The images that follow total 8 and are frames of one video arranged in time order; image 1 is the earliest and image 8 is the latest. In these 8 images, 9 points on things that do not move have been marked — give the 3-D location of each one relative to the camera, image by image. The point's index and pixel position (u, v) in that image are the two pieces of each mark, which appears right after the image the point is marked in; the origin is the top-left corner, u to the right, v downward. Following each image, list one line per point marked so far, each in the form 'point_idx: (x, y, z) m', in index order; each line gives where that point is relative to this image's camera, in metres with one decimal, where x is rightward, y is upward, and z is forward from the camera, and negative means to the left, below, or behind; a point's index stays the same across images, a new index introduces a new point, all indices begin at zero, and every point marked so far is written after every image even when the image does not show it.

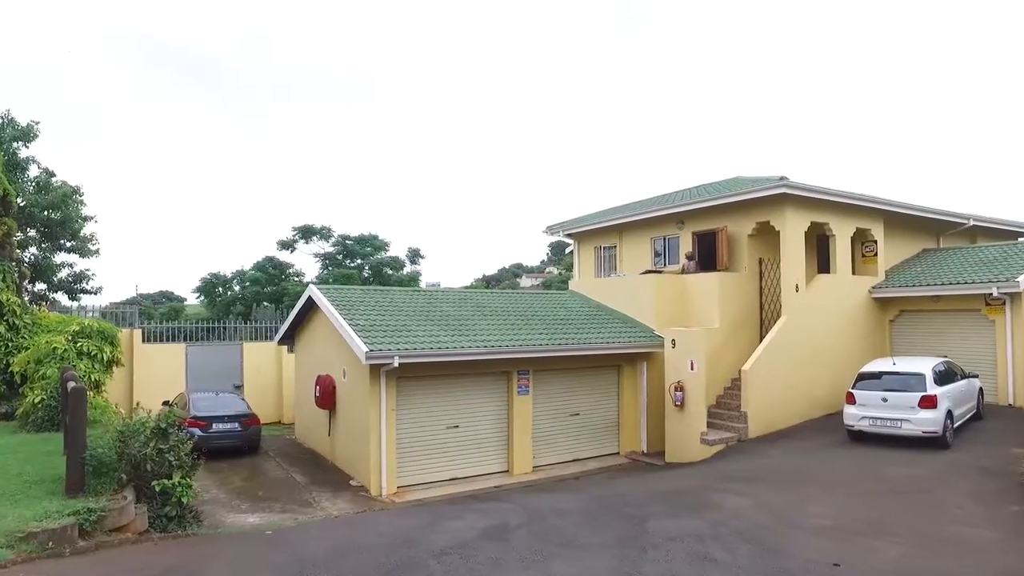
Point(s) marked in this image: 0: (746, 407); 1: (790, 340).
0: (+4.7, -2.4, +12.8) m
1: (+6.0, -1.1, +13.7) m
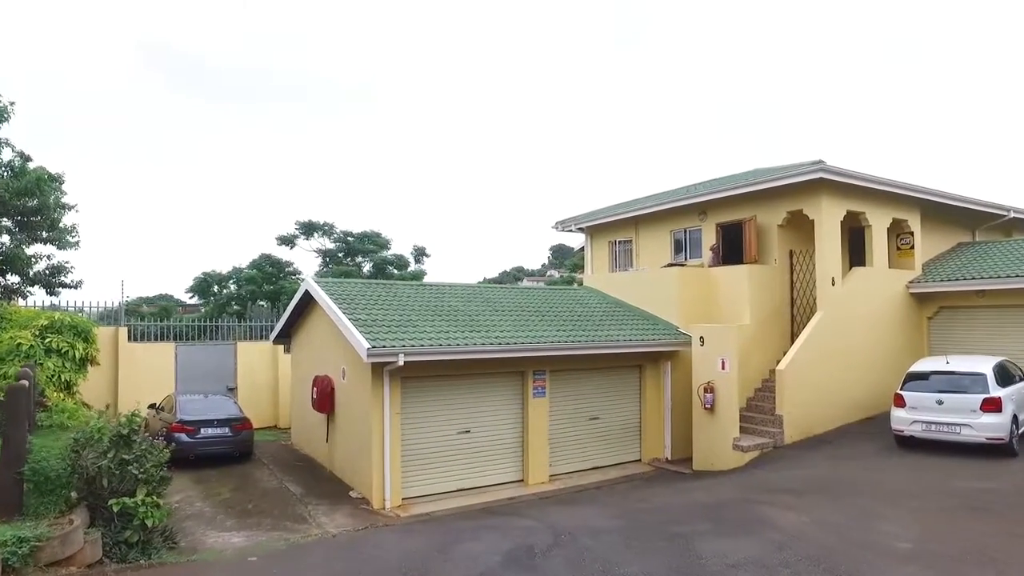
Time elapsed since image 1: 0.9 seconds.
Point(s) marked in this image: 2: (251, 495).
0: (+5.0, -2.3, +11.8) m
1: (+6.3, -1.0, +12.7) m
2: (-4.2, -3.3, +10.1) m
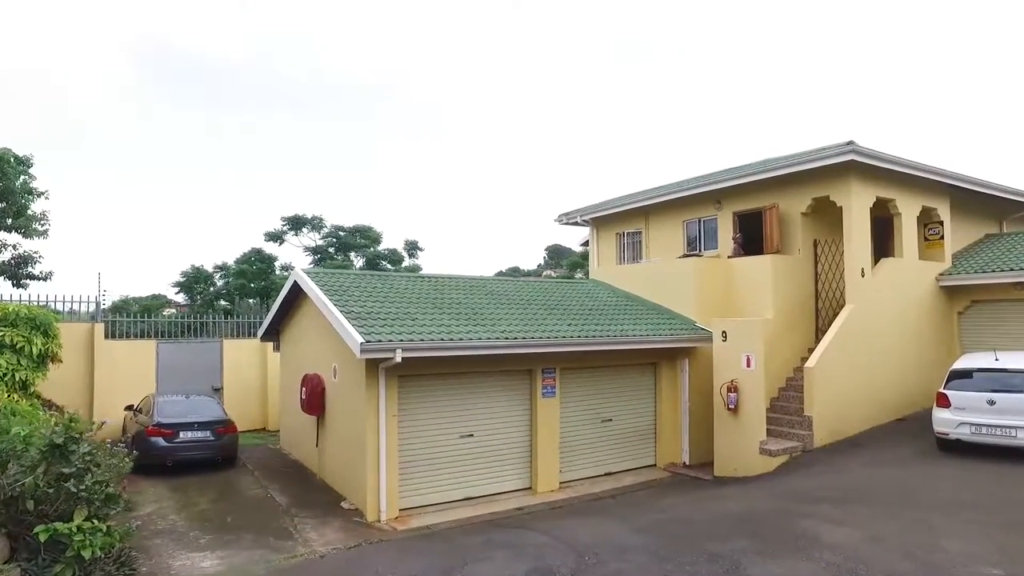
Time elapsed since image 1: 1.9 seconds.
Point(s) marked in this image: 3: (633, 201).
0: (+5.1, -2.1, +10.8) m
1: (+6.4, -0.8, +11.8) m
2: (-4.0, -3.1, +9.1) m
3: (+3.1, +2.2, +16.1) m
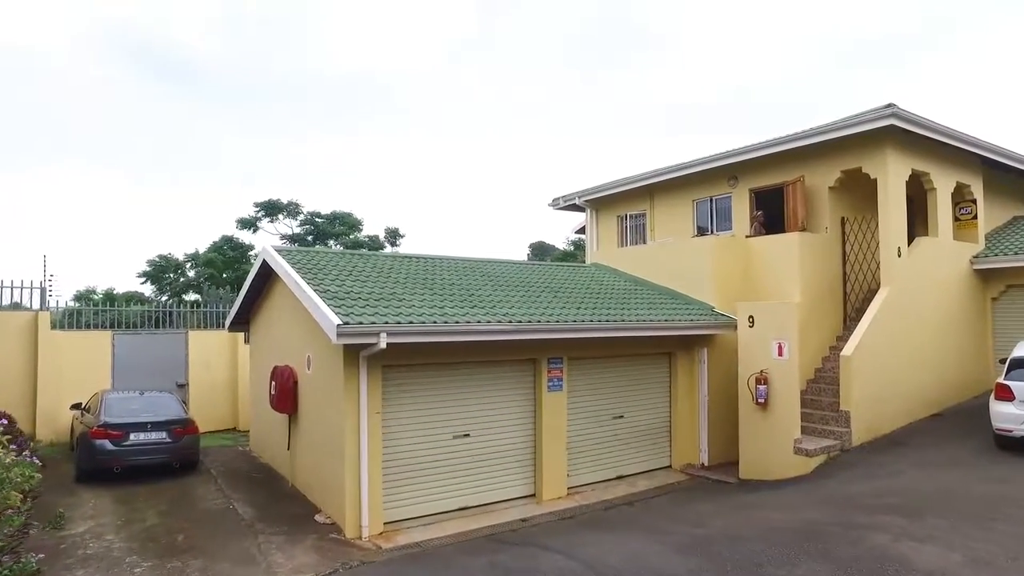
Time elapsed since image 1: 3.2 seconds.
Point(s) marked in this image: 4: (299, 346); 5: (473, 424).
0: (+5.1, -1.8, +9.6) m
1: (+6.4, -0.5, +10.6) m
2: (-4.0, -2.8, +7.7) m
3: (+3.0, +2.5, +14.8) m
4: (-3.1, -0.9, +9.3) m
5: (-0.5, -1.9, +8.7) m
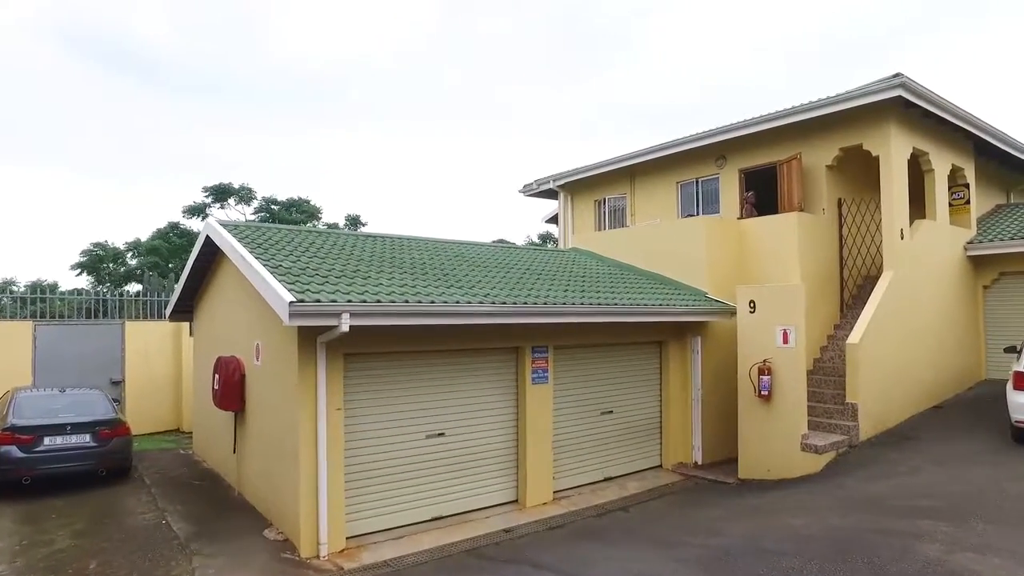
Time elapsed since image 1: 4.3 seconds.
0: (+4.8, -1.5, +8.9) m
1: (+6.0, -0.3, +9.9) m
2: (-4.1, -2.6, +6.4) m
3: (+2.4, +2.8, +13.9) m
4: (-3.4, -0.6, +8.1) m
5: (-0.8, -1.6, +7.6) m
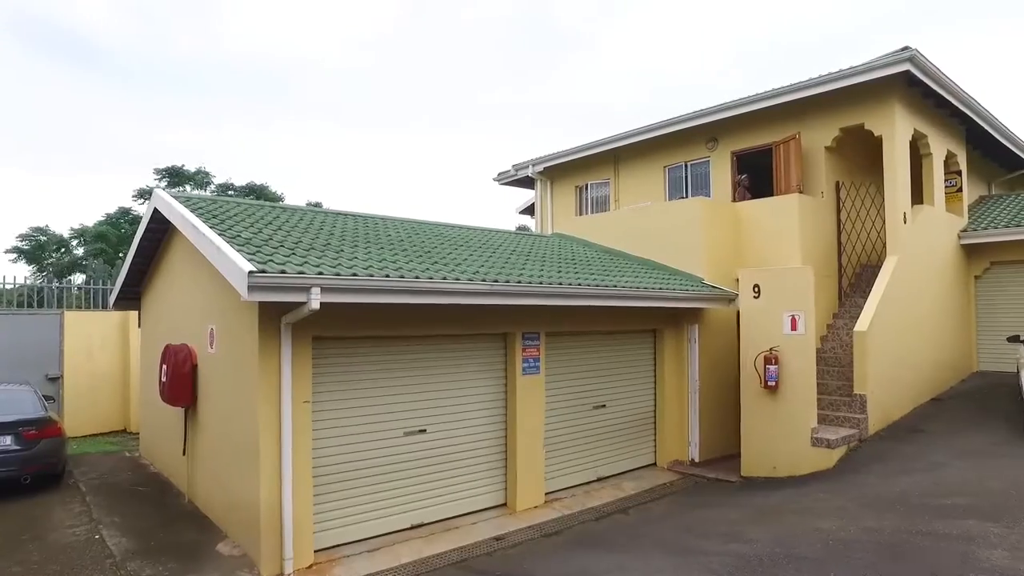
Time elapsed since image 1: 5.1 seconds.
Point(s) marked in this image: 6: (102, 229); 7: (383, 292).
0: (+4.6, -1.3, +8.4) m
1: (+5.8, -0.1, +9.4) m
2: (-4.2, -2.3, +5.4) m
3: (+1.9, +3.0, +13.2) m
4: (-3.5, -0.3, +7.1) m
5: (-0.9, -1.4, +6.8) m
6: (-12.1, +1.7, +18.7) m
7: (-1.2, 0.0, +5.6) m
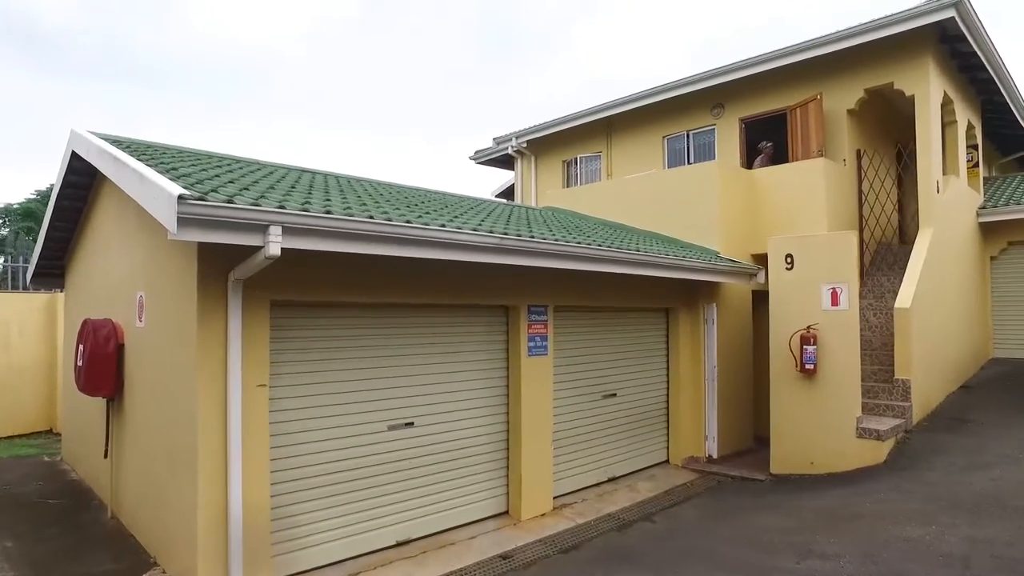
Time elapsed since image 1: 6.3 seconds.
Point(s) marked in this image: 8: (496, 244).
0: (+4.6, -1.0, +7.4) m
1: (+5.7, +0.3, +8.5) m
2: (-4.0, -2.0, +3.9) m
3: (+1.6, +3.4, +12.1) m
4: (-3.4, 0.0, +5.6) m
5: (-0.8, -1.0, +5.5) m
6: (-12.7, +2.1, +16.7) m
7: (-1.0, +0.3, +4.3) m
8: (-0.2, +0.3, +5.2) m
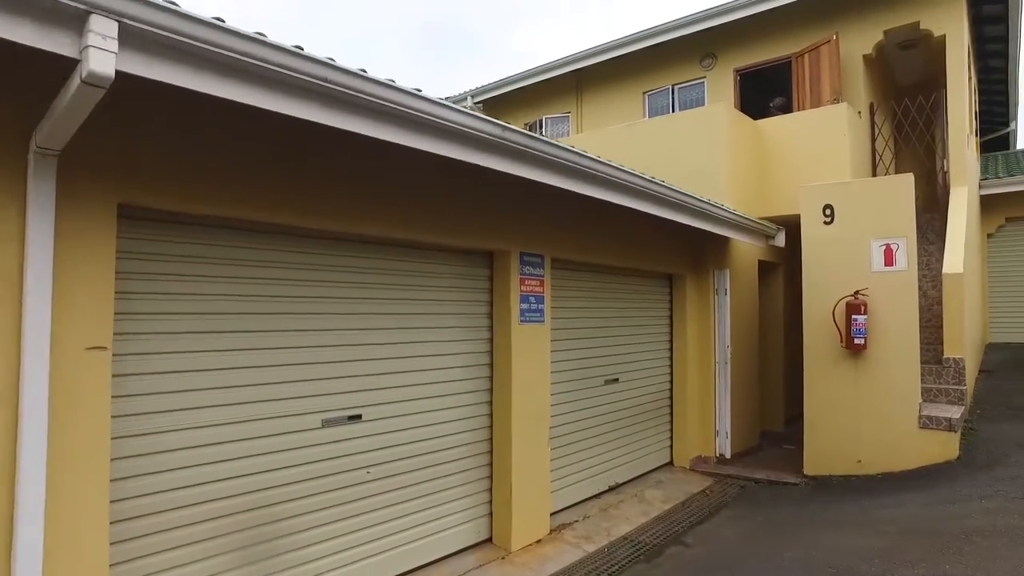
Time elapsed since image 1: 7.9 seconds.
0: (+4.4, -0.6, +6.2) m
1: (+5.3, +0.7, +7.4) m
2: (-3.9, -1.5, +1.8) m
3: (+1.0, +3.8, +10.5) m
4: (-3.5, +0.5, +3.6) m
5: (-0.8, -0.6, +3.7) m
6: (-13.8, +2.6, +13.7) m
7: (-0.9, +0.7, +2.5) m
8: (-0.2, +0.8, +3.5) m
